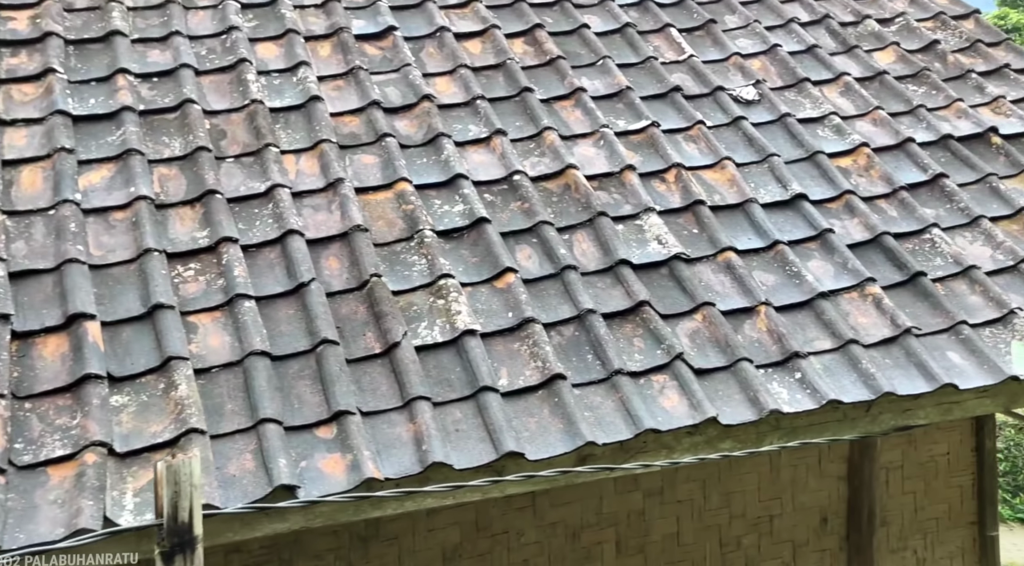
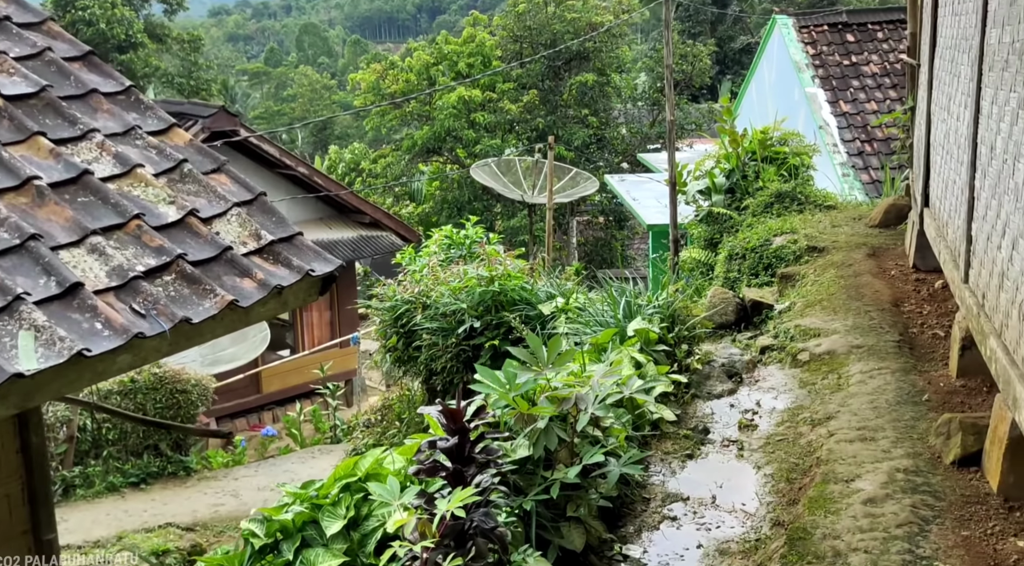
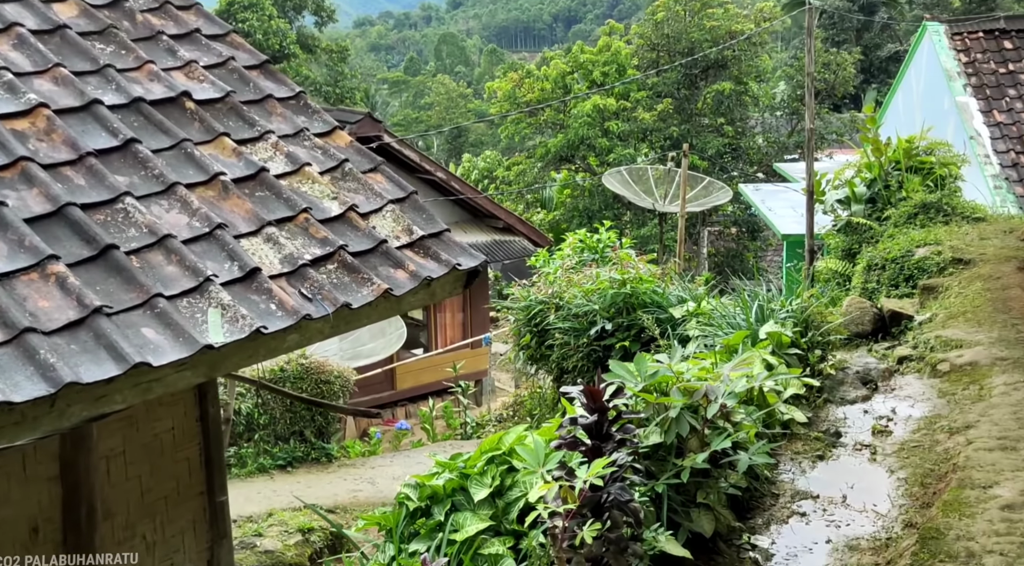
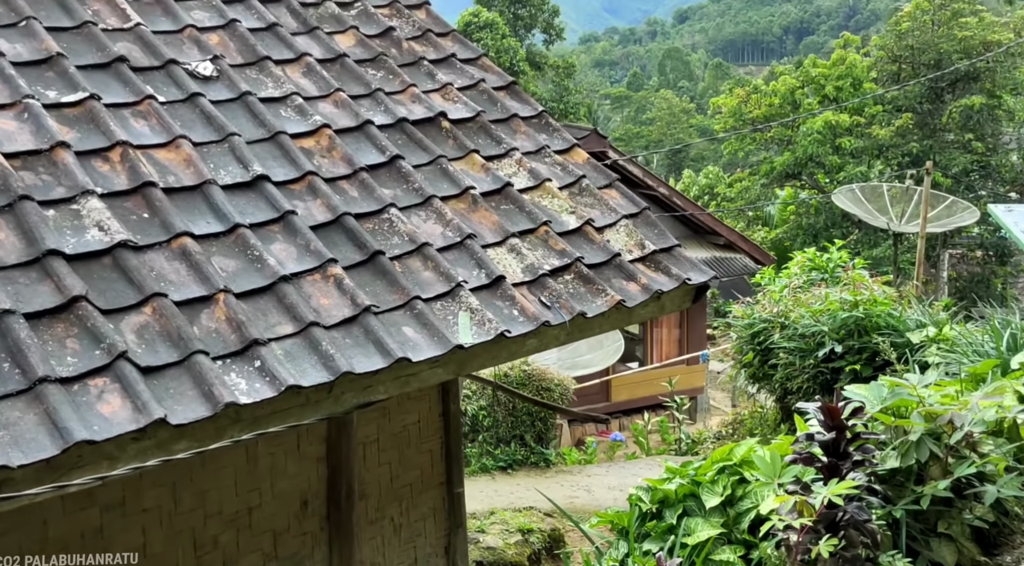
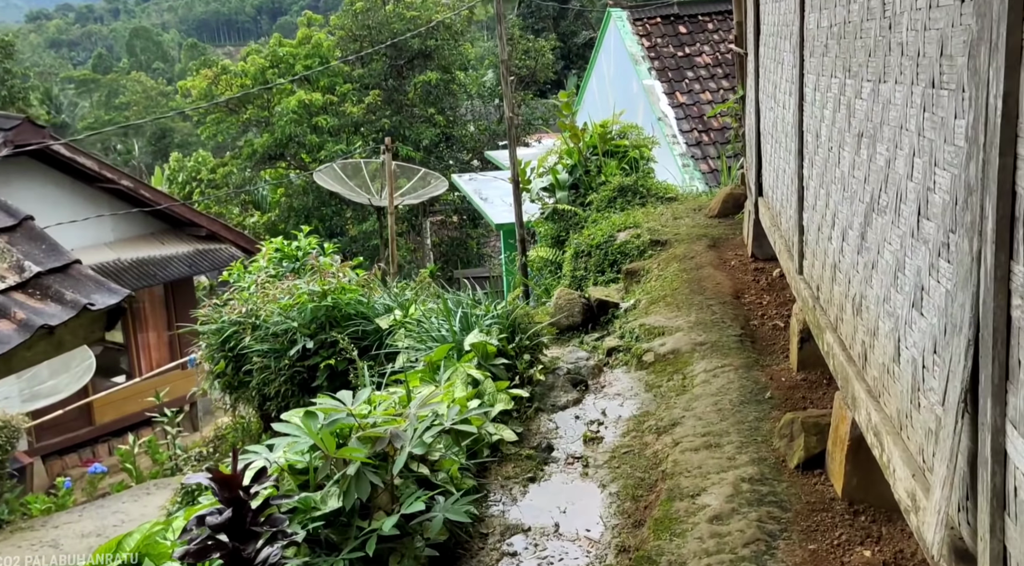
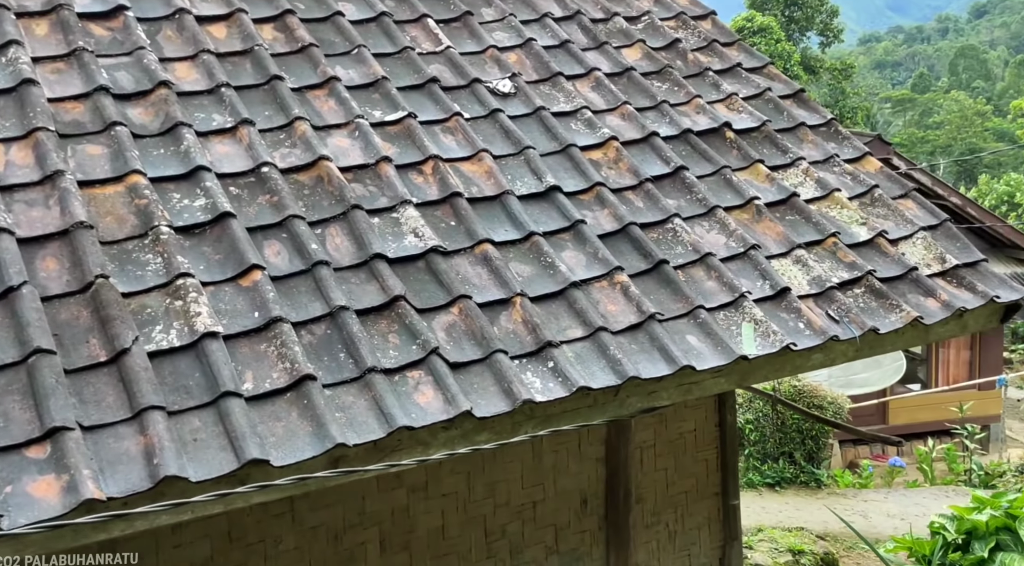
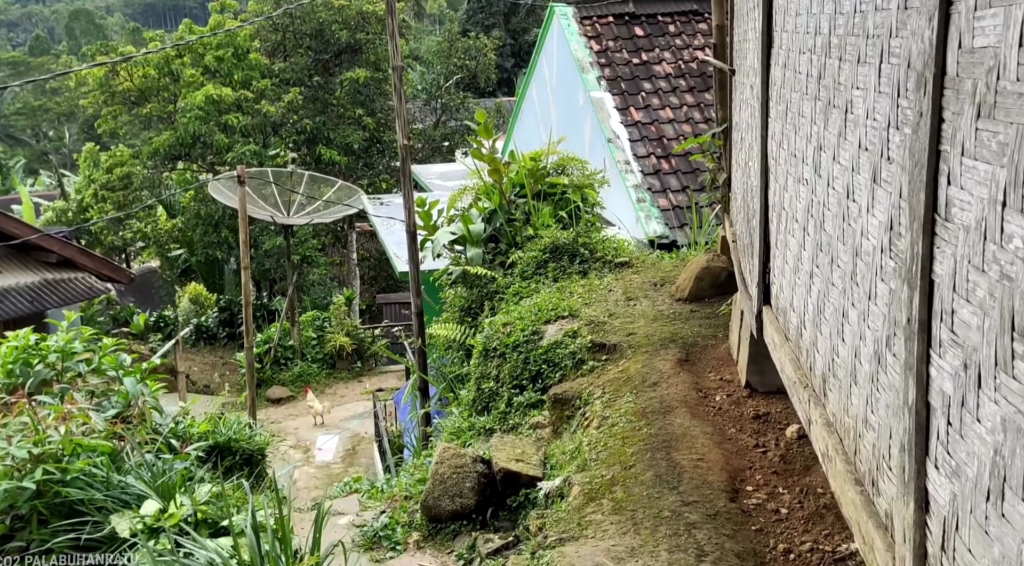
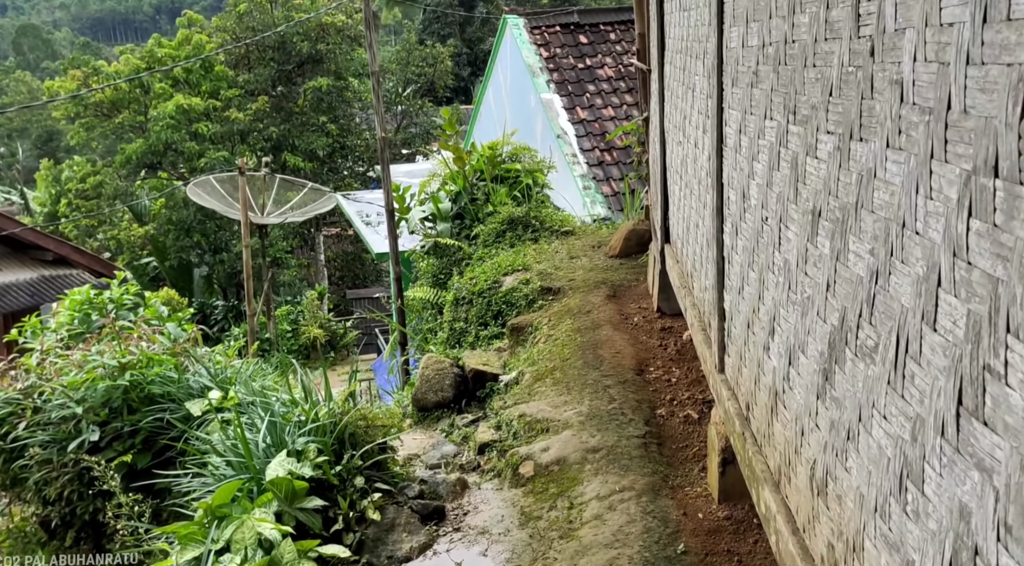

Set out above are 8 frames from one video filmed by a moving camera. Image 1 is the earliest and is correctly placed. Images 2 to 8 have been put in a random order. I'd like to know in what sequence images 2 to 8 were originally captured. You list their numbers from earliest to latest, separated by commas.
6, 4, 3, 2, 5, 8, 7
